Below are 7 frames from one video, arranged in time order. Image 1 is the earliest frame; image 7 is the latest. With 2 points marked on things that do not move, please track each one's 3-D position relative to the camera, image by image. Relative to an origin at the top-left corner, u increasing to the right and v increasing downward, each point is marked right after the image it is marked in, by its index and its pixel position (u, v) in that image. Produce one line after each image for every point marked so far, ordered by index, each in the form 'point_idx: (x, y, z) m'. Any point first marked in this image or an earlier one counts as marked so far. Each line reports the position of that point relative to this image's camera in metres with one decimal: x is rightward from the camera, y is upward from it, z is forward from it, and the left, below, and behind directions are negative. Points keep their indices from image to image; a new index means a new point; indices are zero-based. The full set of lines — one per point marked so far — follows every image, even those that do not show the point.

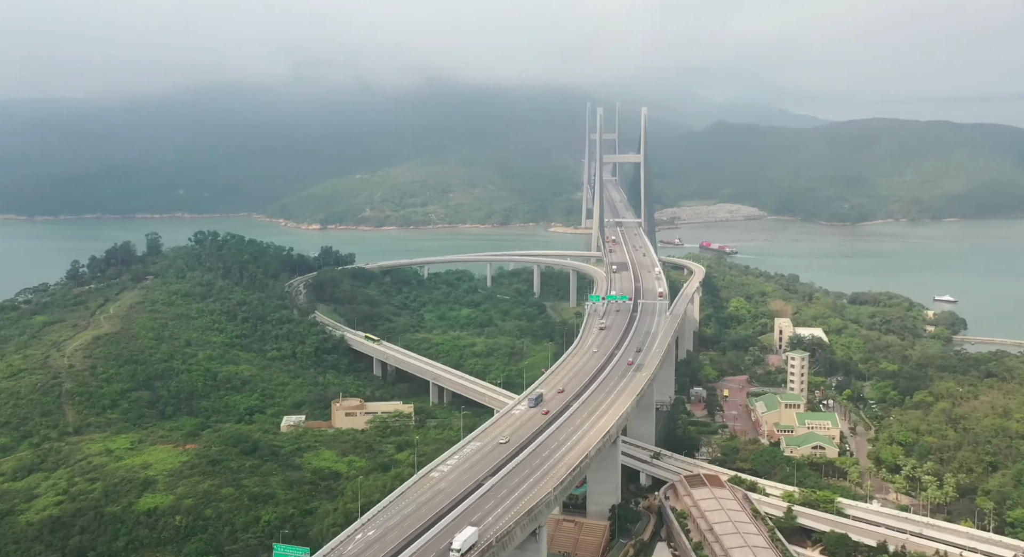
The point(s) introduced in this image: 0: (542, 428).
0: (+0.6, -3.1, +19.5) m
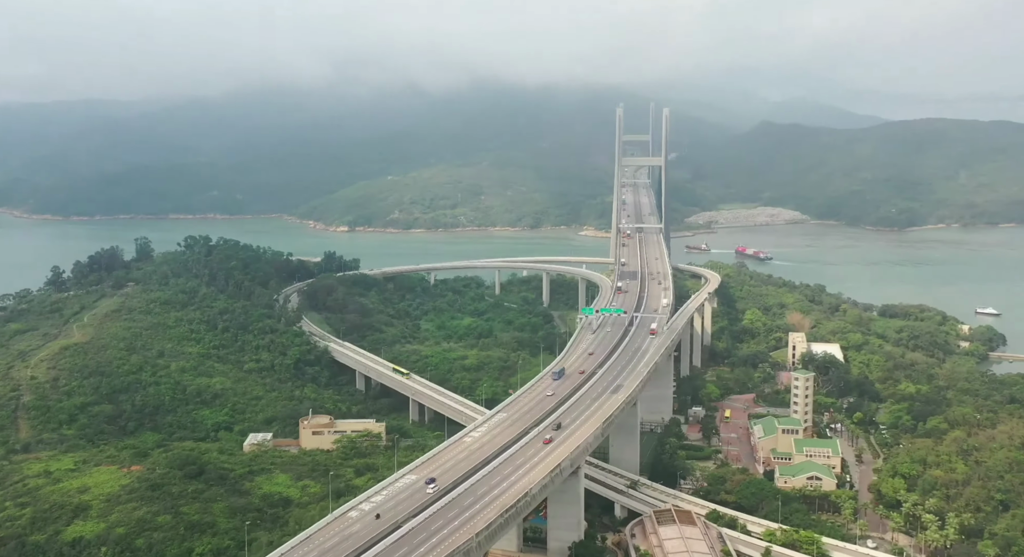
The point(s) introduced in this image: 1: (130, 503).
0: (-0.5, -3.4, +18.0) m
1: (-8.0, -4.7, +19.8) m
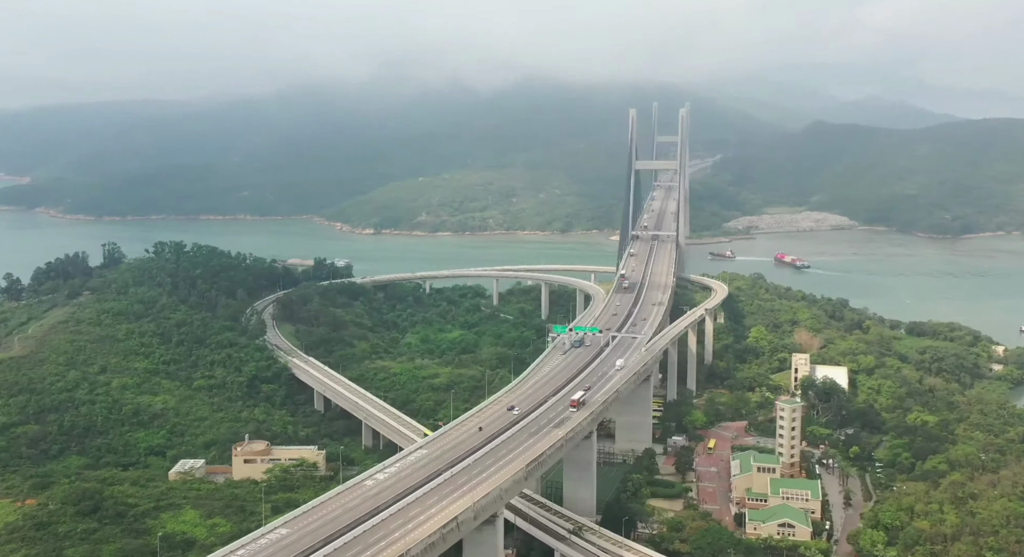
0: (-2.2, -3.9, +16.0) m
1: (-9.7, -5.1, +18.2) m
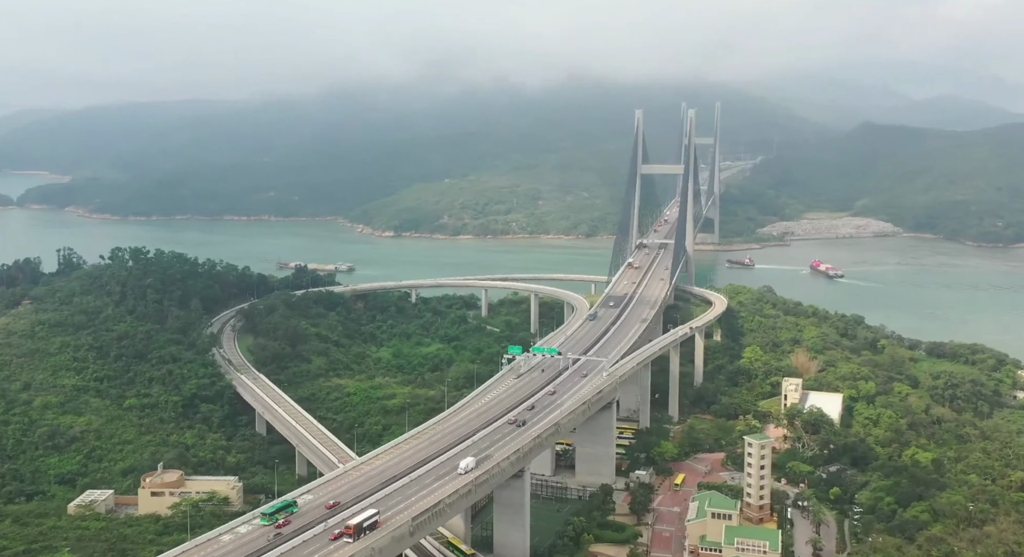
0: (-4.3, -4.4, +14.0) m
1: (-11.6, -5.4, +16.6) m
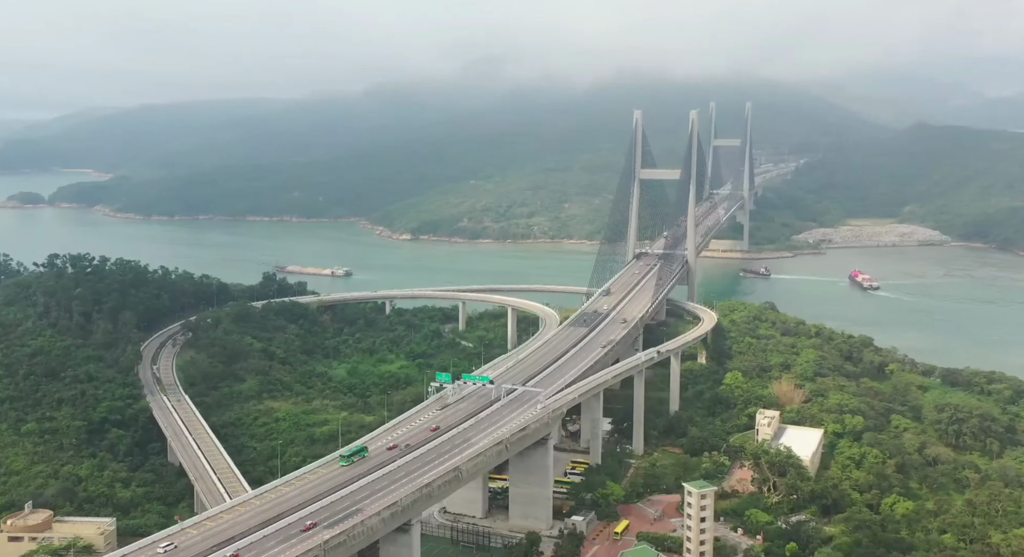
0: (-6.9, -4.8, +11.8) m
1: (-14.0, -5.8, +14.8) m
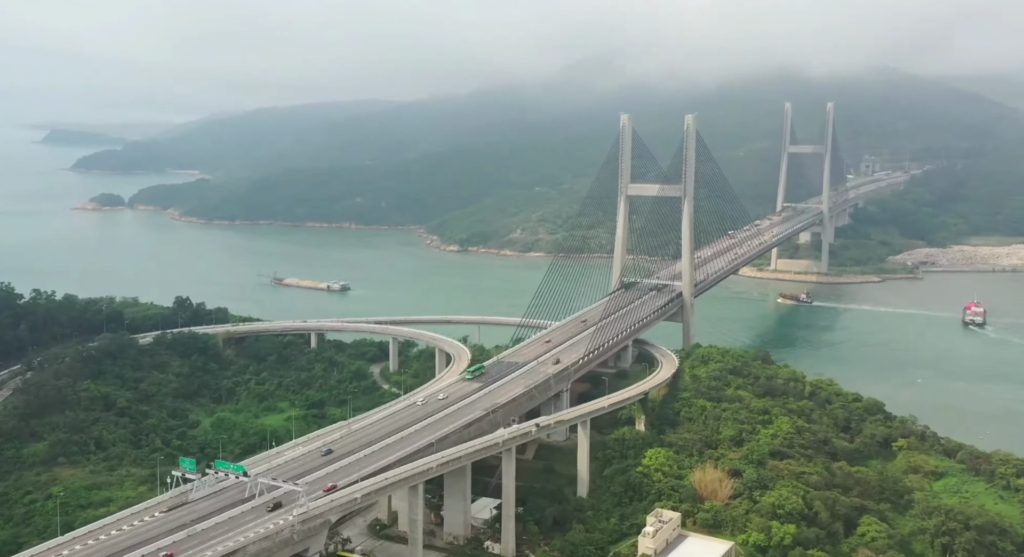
0: (-13.3, -5.8, +7.4) m
1: (-20.0, -6.6, +11.3) m
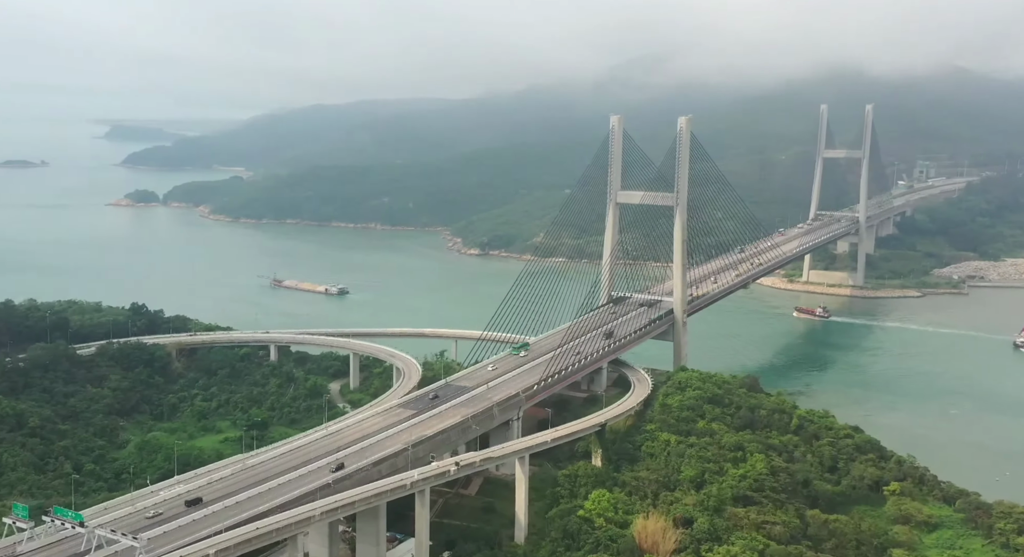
0: (-16.1, -6.0, +5.8) m
1: (-22.6, -6.7, +10.1) m
